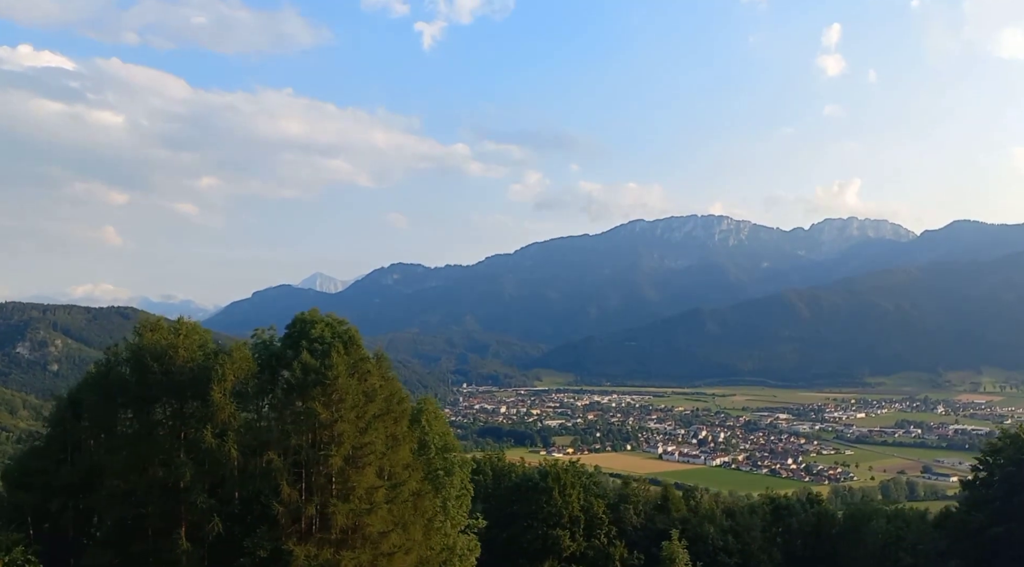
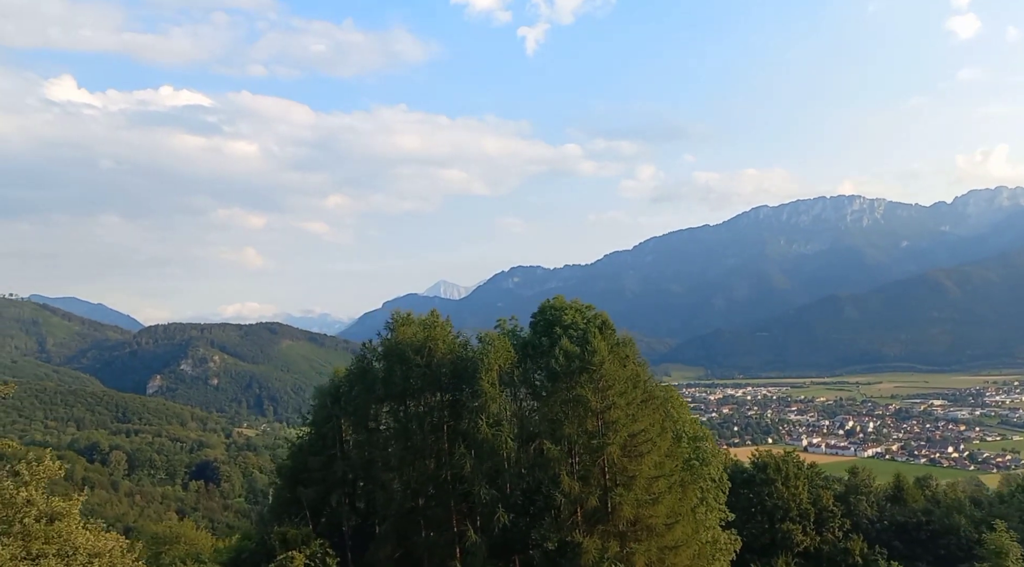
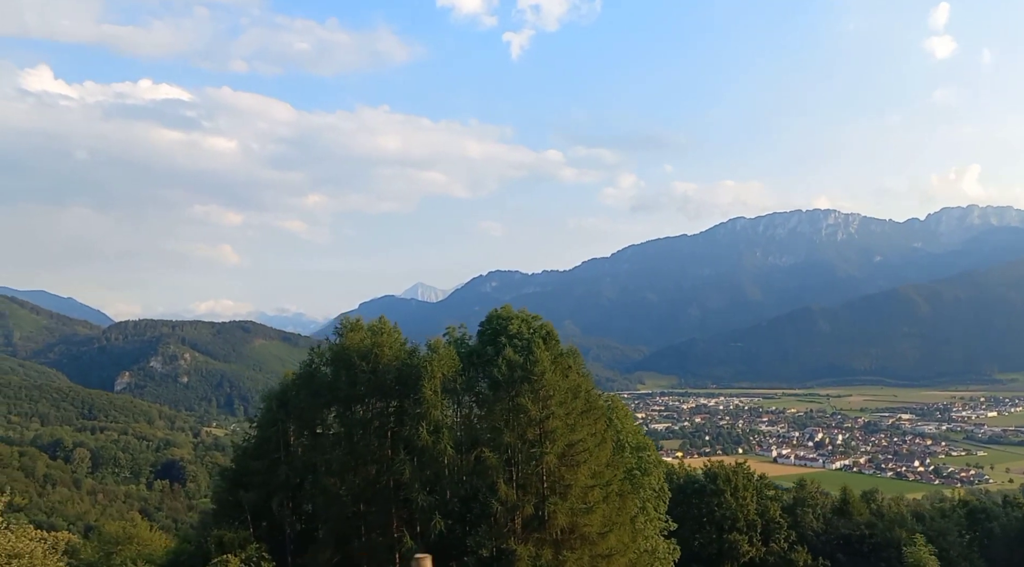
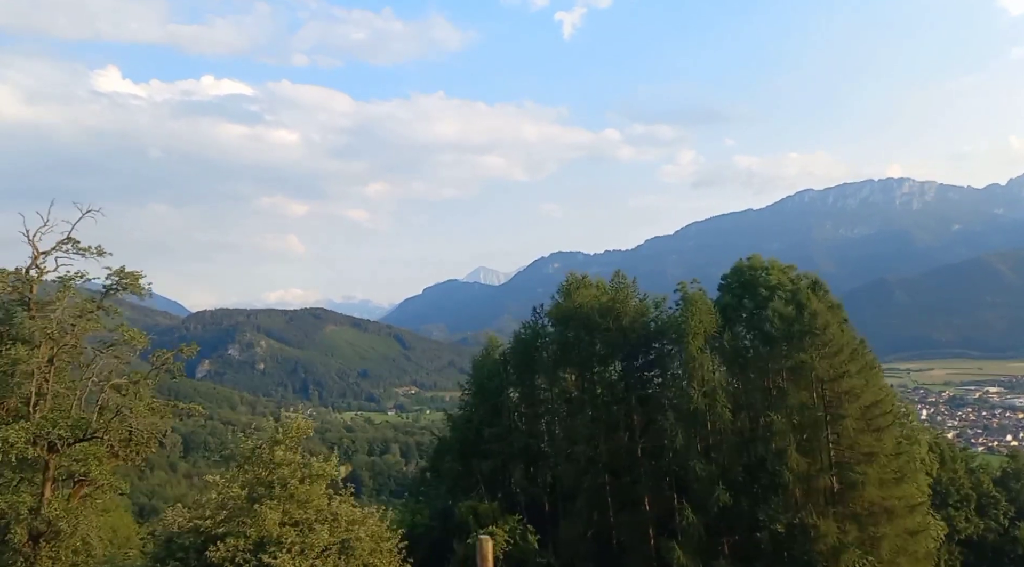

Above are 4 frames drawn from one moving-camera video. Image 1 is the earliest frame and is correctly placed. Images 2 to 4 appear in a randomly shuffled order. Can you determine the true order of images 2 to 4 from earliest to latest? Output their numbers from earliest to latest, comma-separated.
3, 2, 4
